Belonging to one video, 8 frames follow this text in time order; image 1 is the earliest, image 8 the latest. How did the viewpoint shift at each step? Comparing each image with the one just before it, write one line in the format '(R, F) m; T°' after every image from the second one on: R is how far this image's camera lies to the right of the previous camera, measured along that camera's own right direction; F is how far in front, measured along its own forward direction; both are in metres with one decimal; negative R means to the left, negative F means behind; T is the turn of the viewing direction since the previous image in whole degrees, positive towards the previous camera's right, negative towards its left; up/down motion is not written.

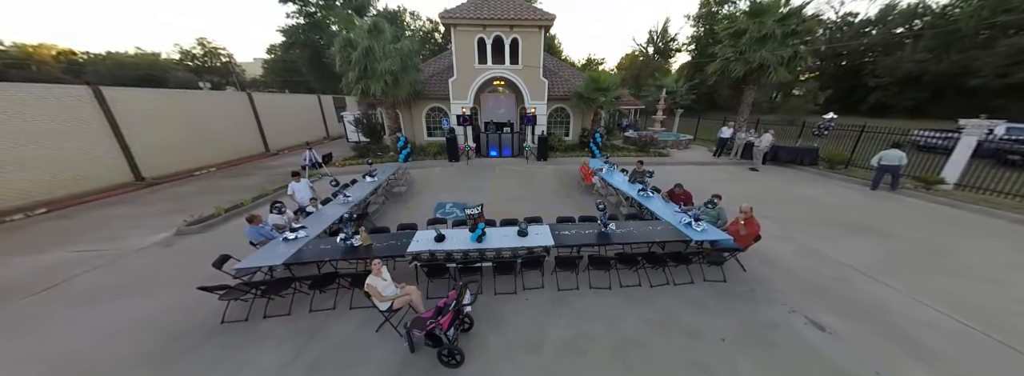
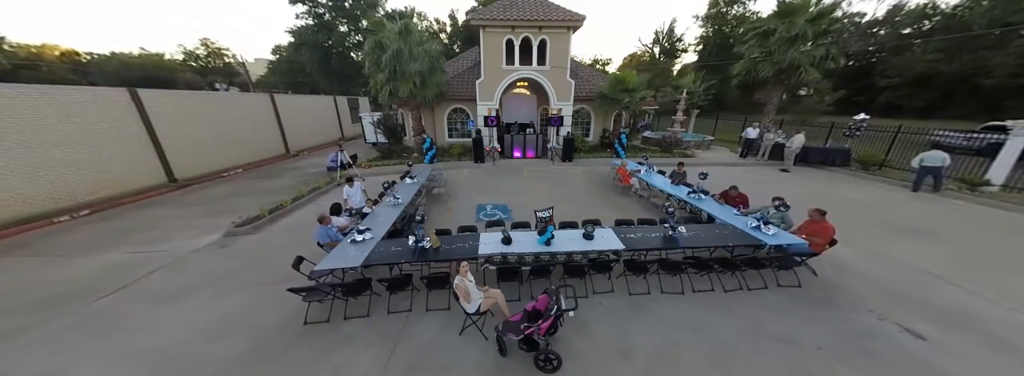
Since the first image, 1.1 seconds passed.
(-1.3, 0.0) m; 0°
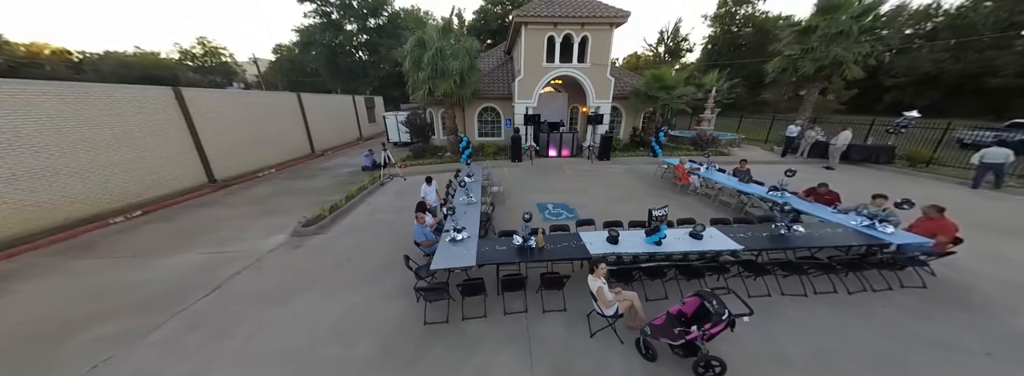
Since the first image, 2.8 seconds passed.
(-2.1, +0.2) m; 0°
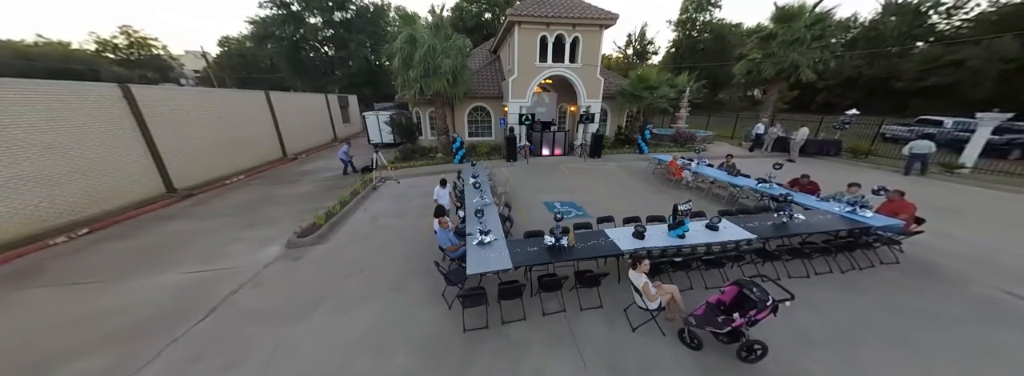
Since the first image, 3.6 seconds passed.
(-1.0, +0.1) m; +5°
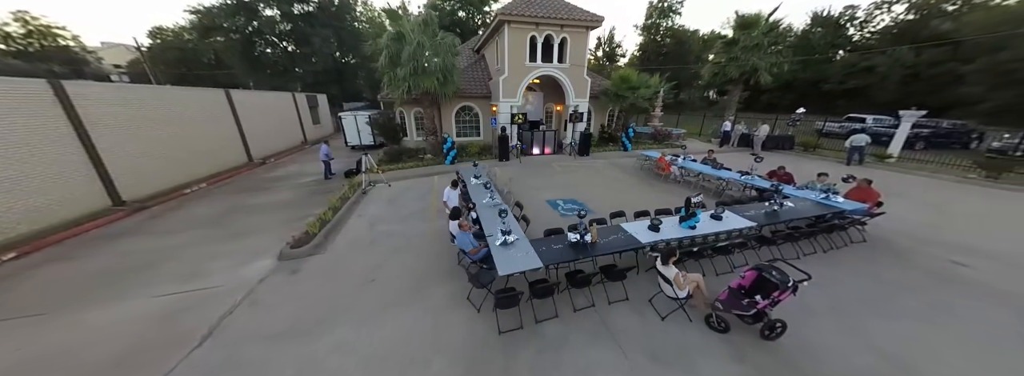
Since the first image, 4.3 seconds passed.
(-0.9, +0.1) m; +6°
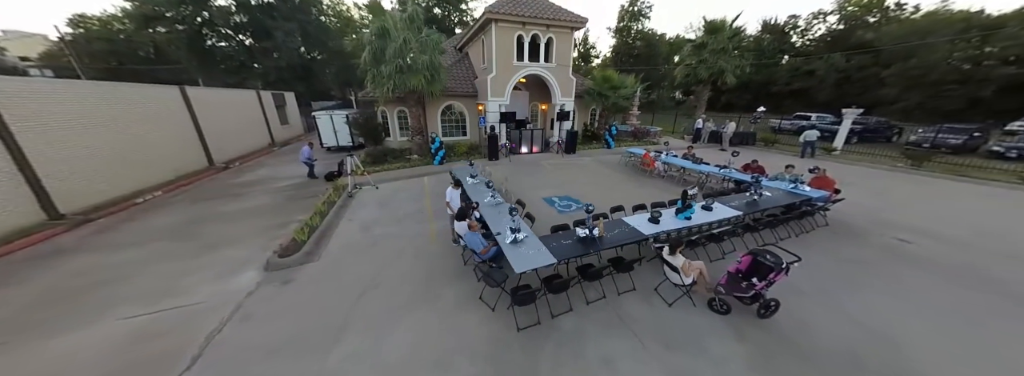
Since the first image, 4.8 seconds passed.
(-0.6, 0.0) m; +5°
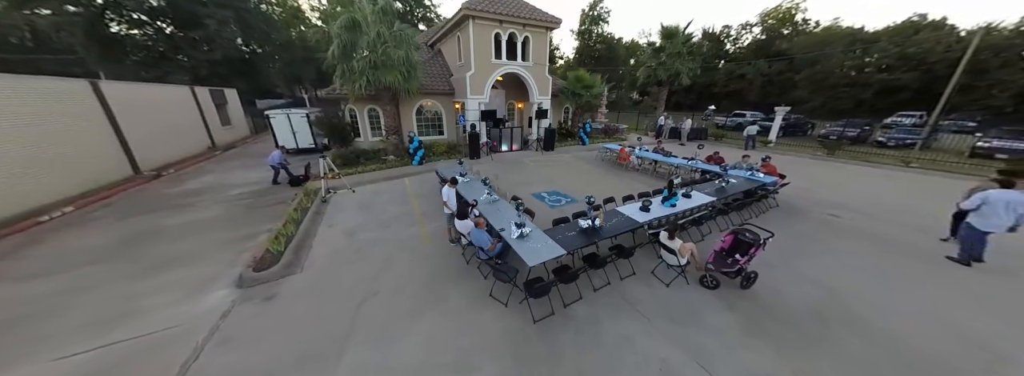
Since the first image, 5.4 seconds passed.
(-0.7, 0.0) m; +7°
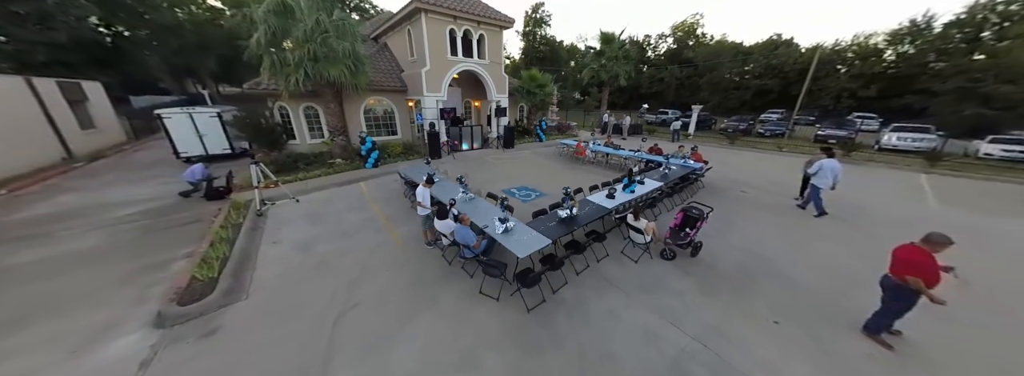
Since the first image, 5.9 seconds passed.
(-0.6, 0.0) m; +11°
